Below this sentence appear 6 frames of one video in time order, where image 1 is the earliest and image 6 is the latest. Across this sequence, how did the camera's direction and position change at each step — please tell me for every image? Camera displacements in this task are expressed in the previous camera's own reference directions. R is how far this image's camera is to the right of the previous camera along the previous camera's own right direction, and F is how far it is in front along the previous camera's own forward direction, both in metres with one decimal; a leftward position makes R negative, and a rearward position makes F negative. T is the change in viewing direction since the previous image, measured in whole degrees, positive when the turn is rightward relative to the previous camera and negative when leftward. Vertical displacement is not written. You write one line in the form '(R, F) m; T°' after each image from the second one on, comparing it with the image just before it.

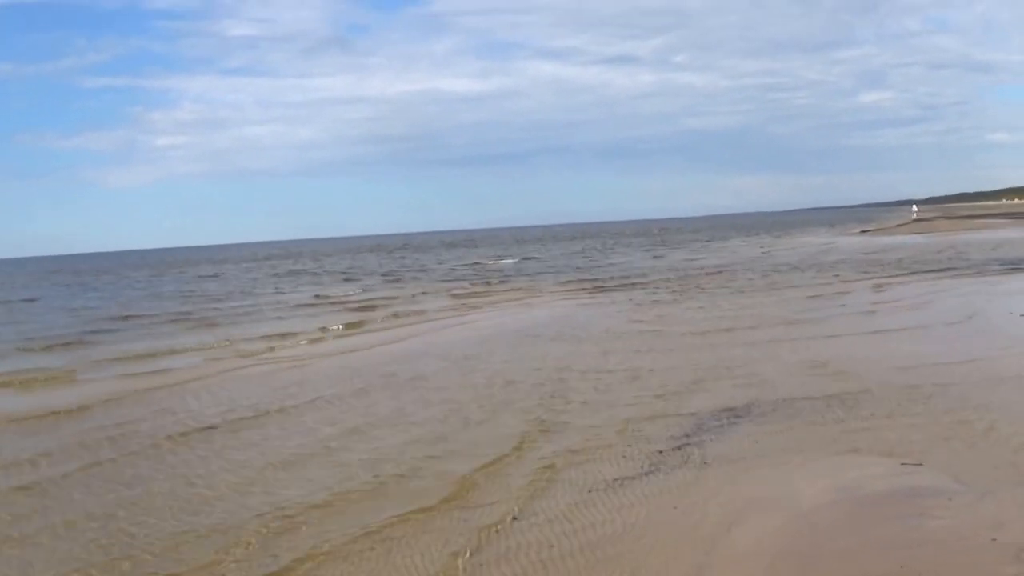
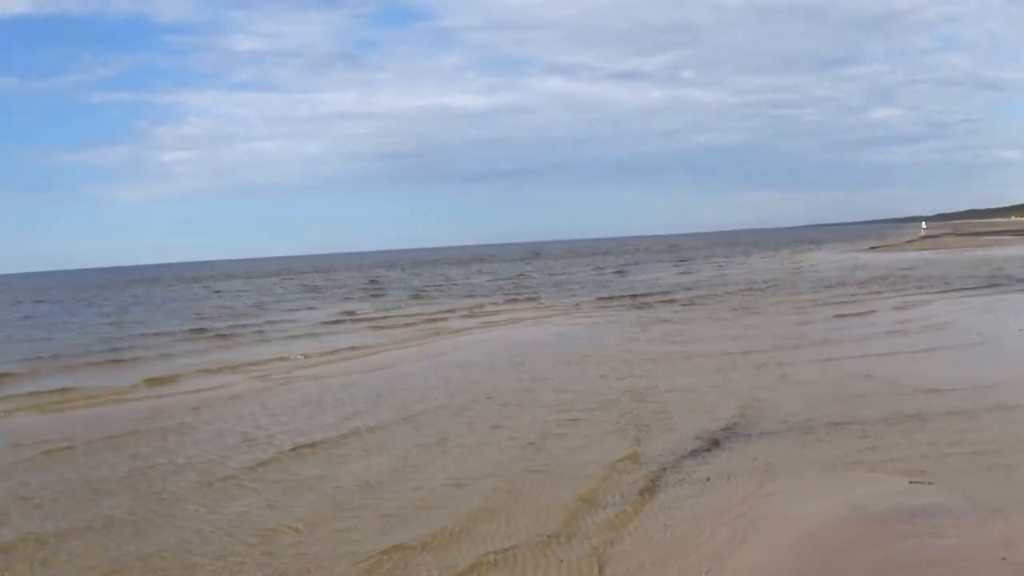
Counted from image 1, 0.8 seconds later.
(-0.1, -0.1) m; 0°
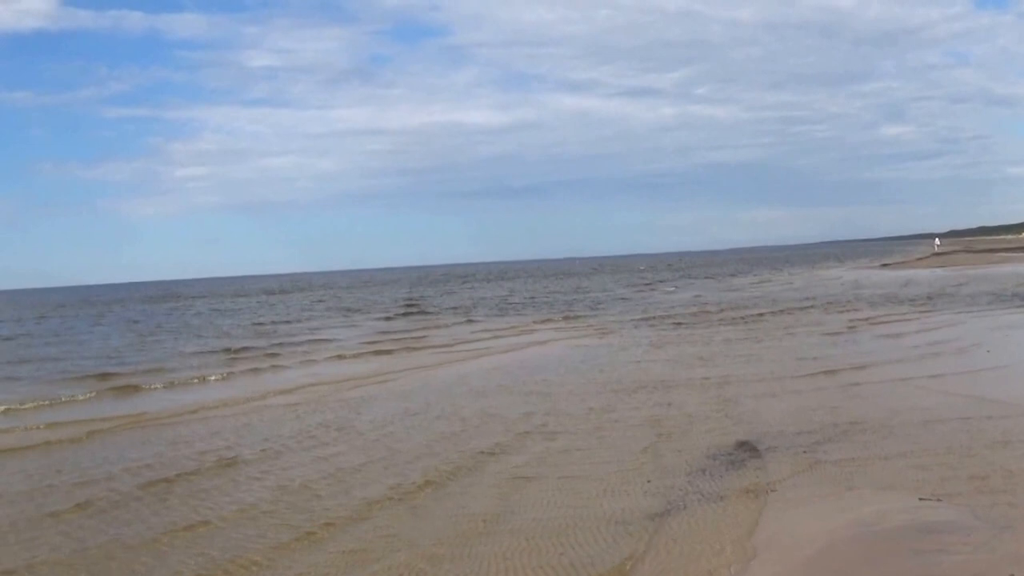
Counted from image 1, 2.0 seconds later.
(0.0, -0.1) m; -1°
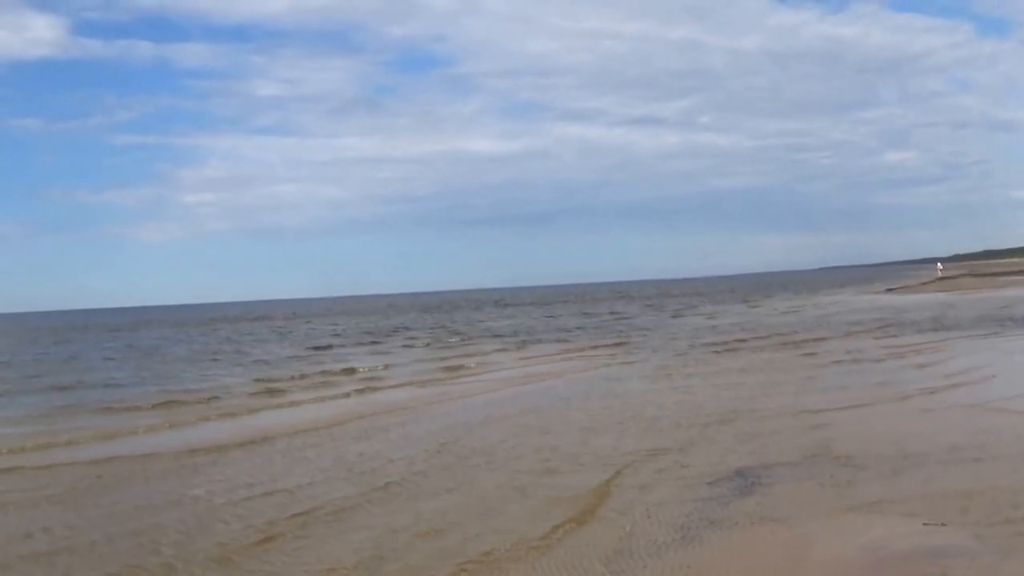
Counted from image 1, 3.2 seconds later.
(-0.6, -0.6) m; 0°
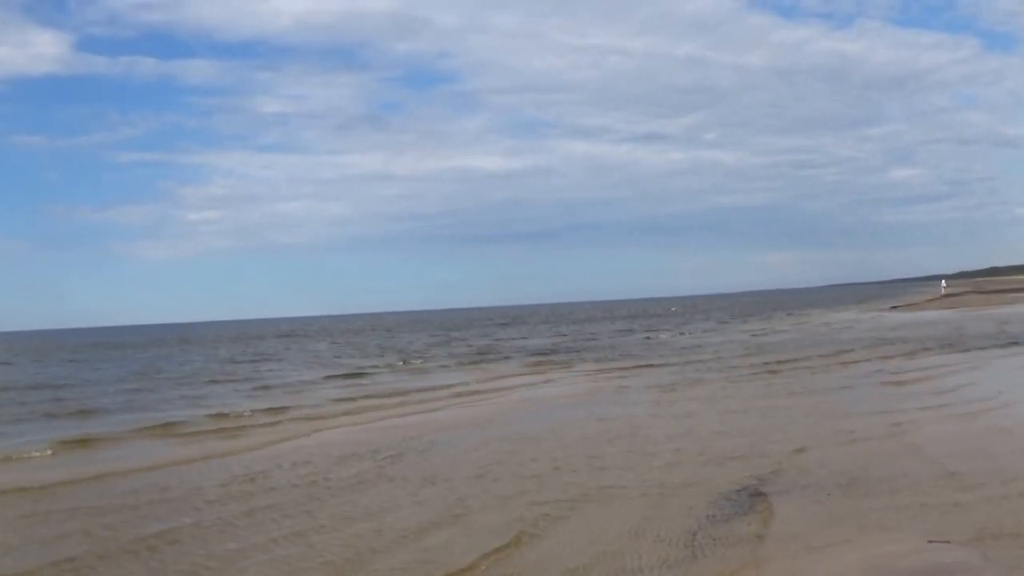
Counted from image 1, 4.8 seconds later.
(+0.2, +0.3) m; 0°
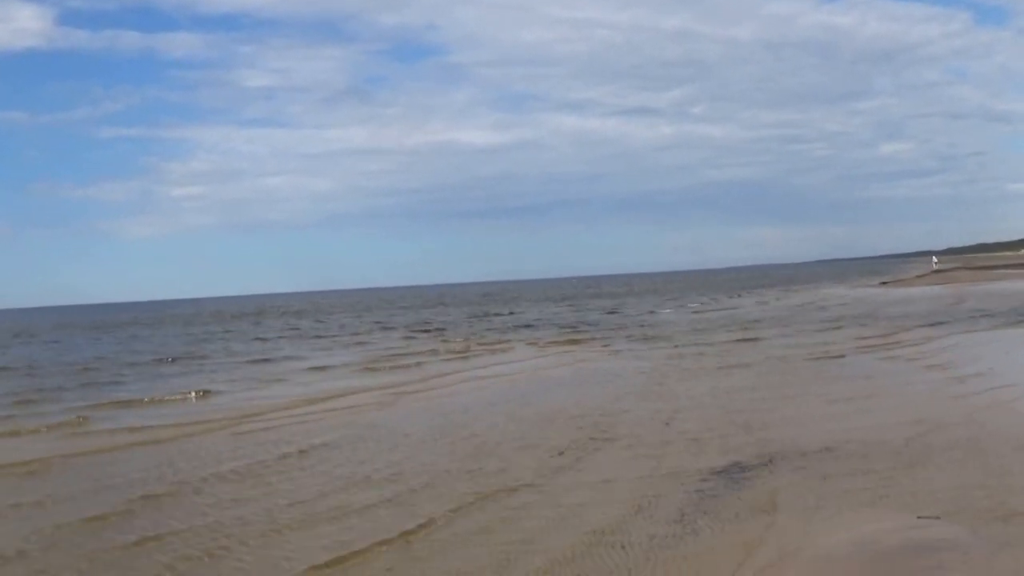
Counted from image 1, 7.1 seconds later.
(-0.7, -0.6) m; +1°
